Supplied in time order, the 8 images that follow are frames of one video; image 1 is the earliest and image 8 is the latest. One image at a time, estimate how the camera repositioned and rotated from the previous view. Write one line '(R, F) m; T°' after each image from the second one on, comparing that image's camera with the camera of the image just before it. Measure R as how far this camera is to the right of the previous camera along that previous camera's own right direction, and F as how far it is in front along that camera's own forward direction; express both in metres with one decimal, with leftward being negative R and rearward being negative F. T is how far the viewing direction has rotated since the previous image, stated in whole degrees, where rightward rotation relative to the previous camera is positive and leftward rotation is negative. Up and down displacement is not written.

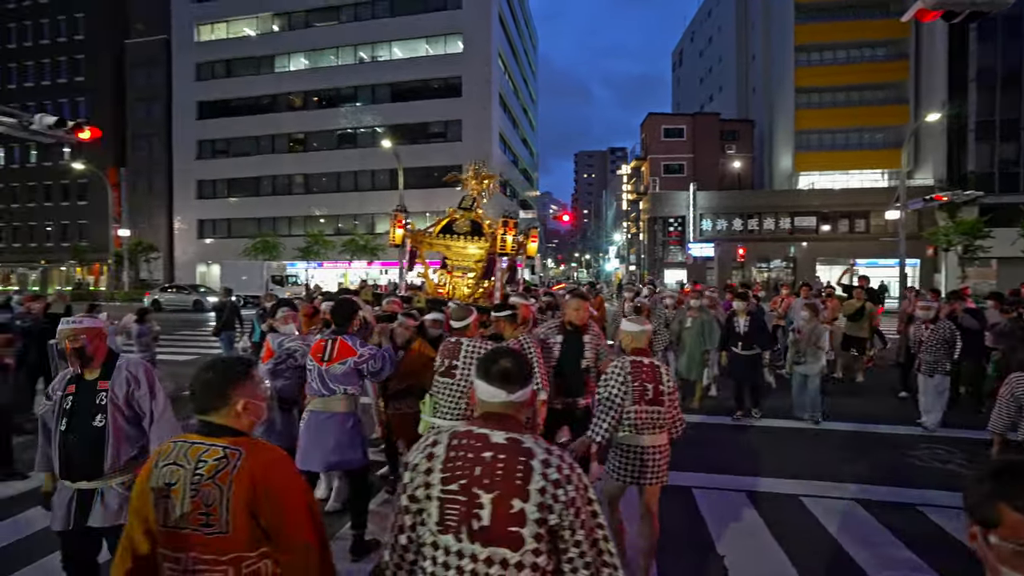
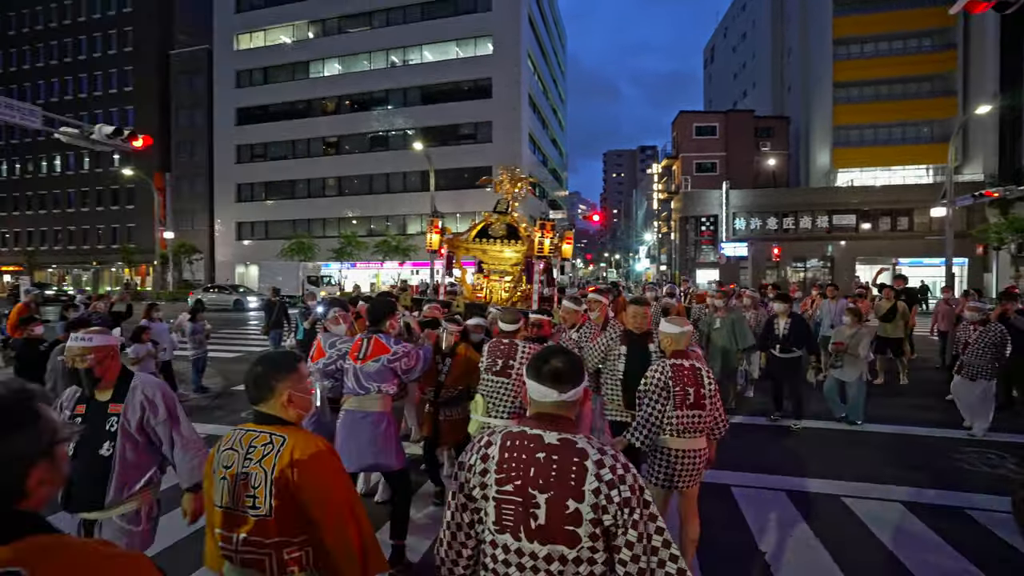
(-0.1, -0.1) m; -3°
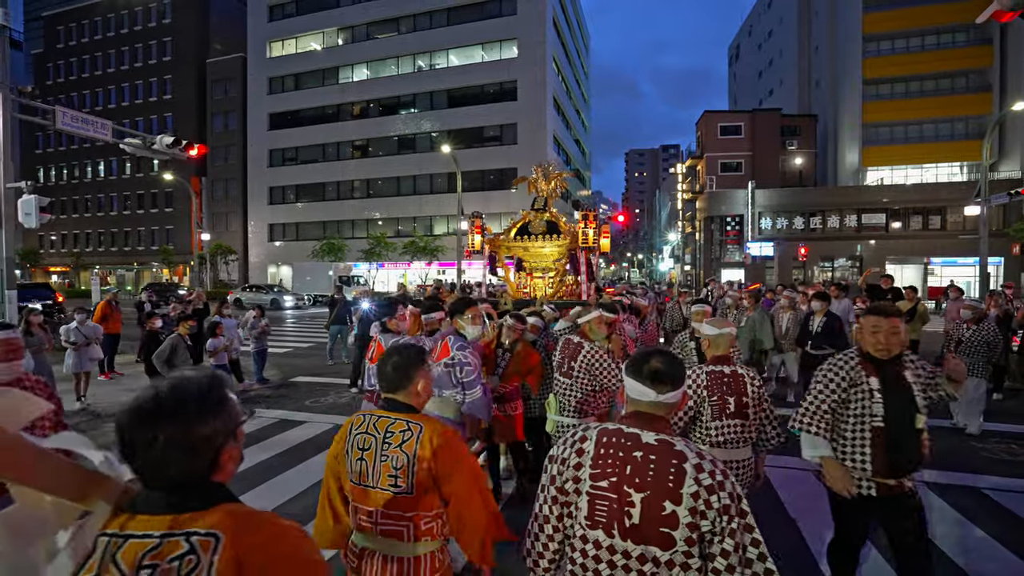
(-0.4, -0.6) m; -2°
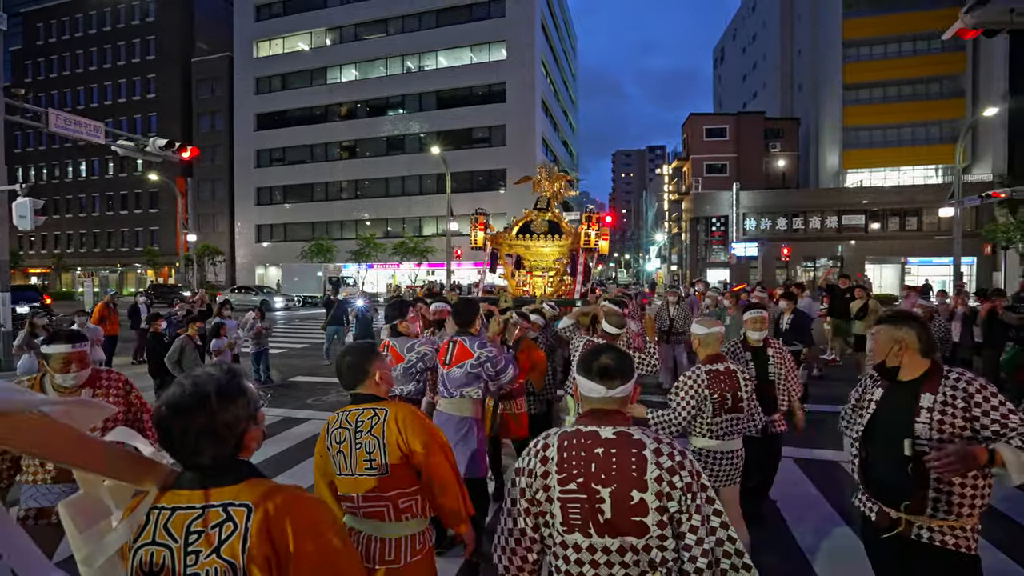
(-0.1, -0.3) m; +1°
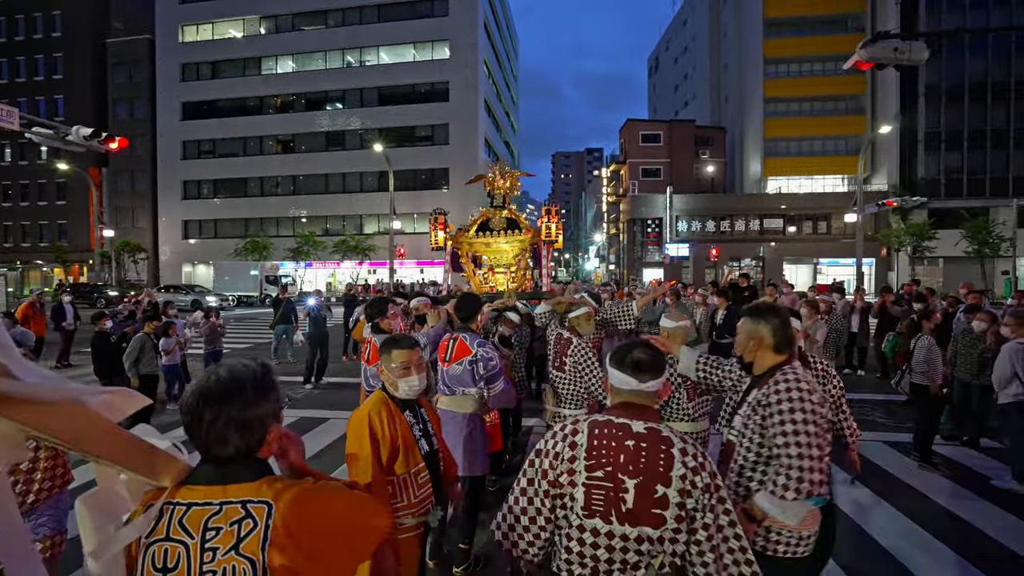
(-0.2, -0.5) m; +7°
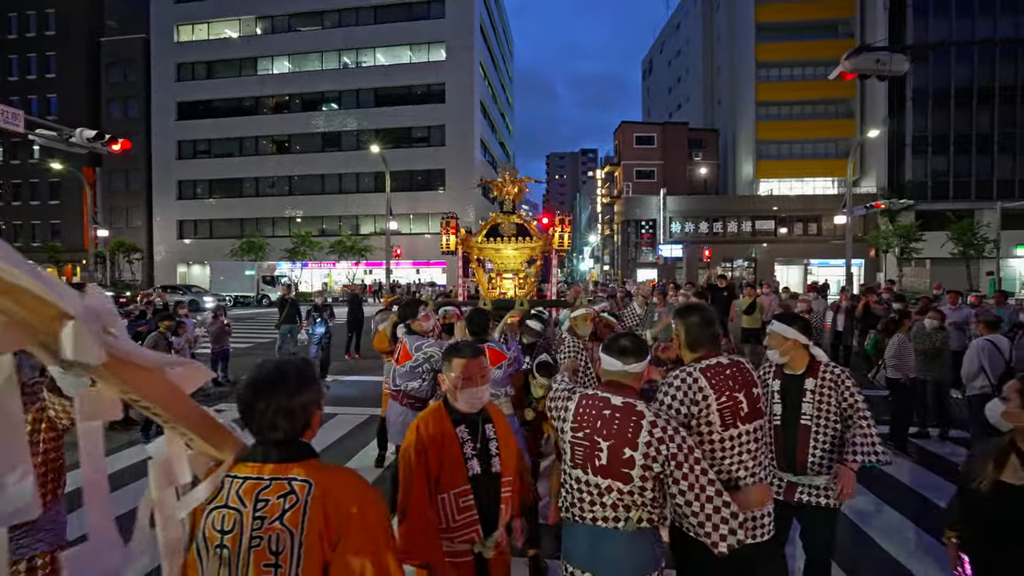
(-0.1, -0.3) m; +1°
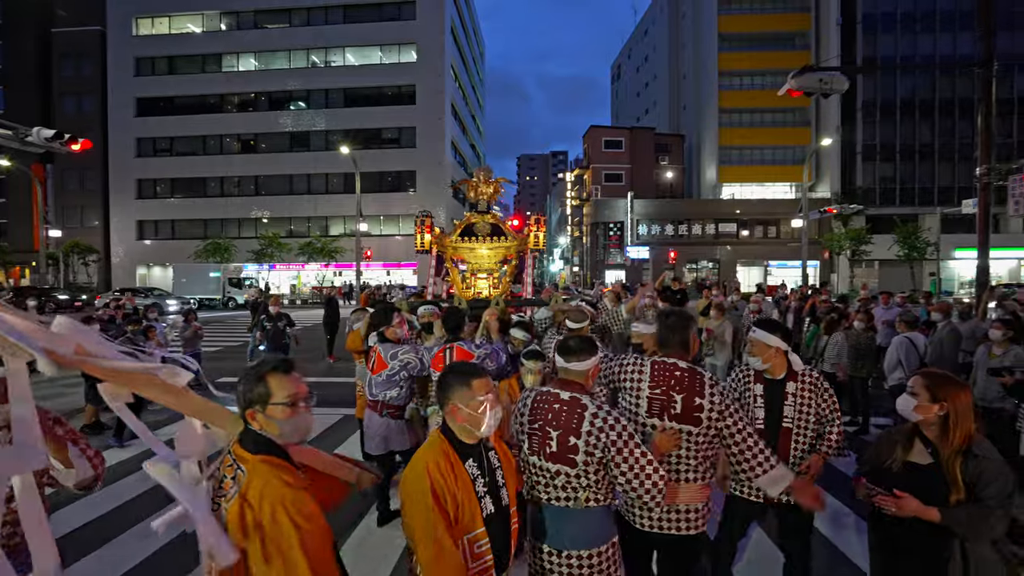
(0.0, -0.4) m; +3°
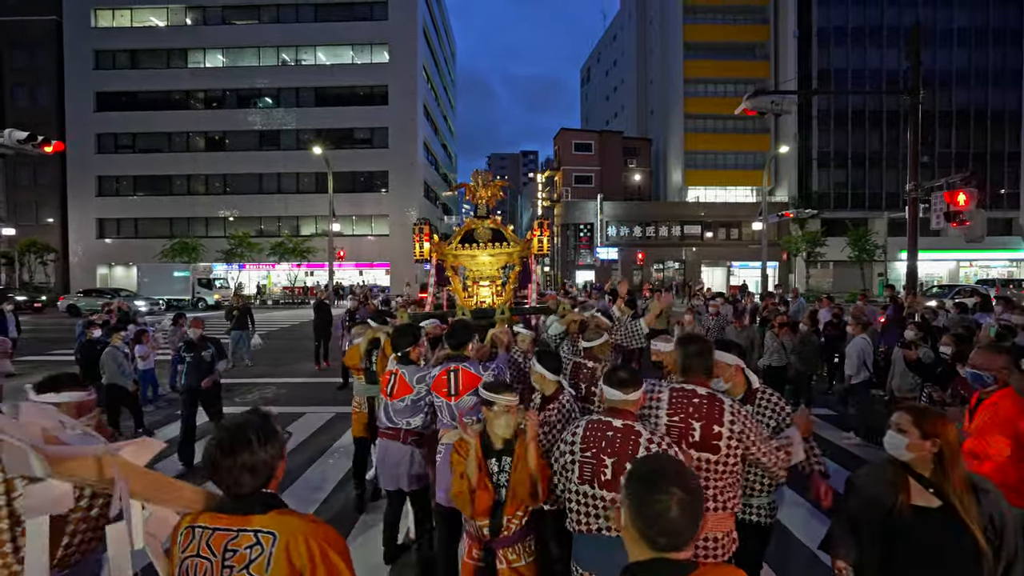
(-0.2, -0.7) m; +3°
